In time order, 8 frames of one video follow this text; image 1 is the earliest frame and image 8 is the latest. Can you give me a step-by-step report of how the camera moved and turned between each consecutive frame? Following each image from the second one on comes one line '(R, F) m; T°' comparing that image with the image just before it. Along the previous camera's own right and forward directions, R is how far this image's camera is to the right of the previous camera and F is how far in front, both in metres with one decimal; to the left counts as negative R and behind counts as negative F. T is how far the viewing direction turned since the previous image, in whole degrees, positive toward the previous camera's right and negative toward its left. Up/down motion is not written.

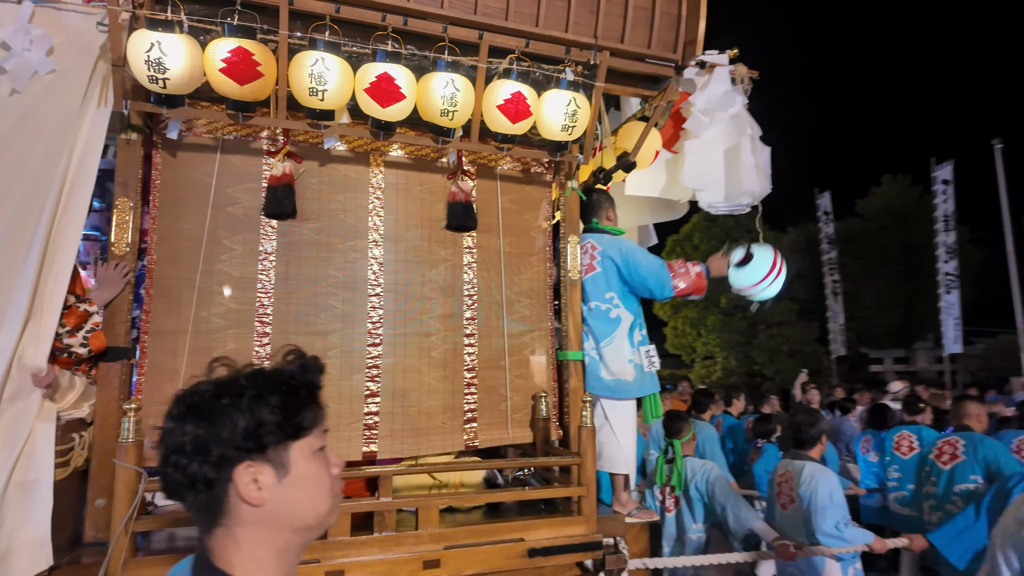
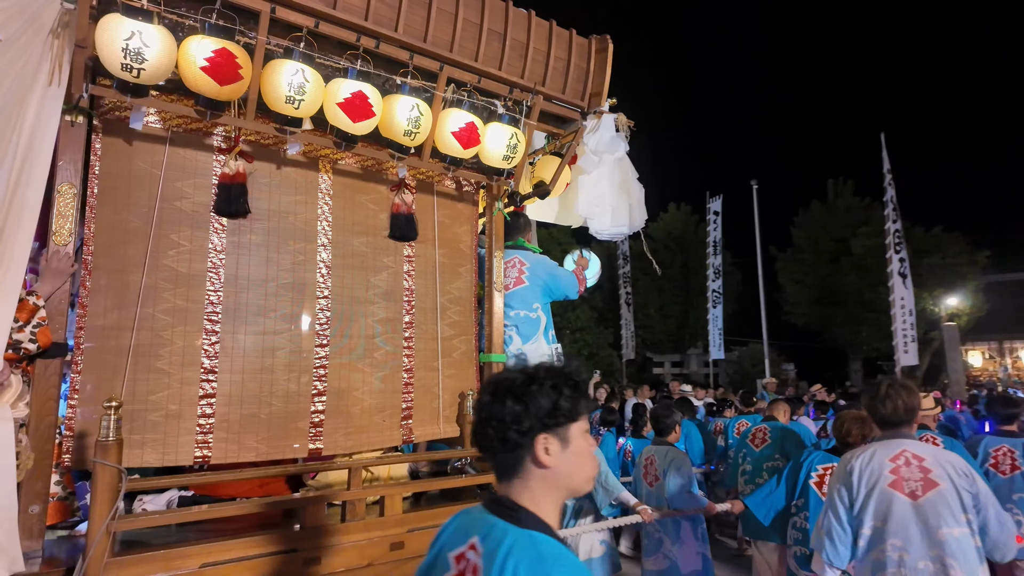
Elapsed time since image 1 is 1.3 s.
(-0.8, -0.3) m; +17°
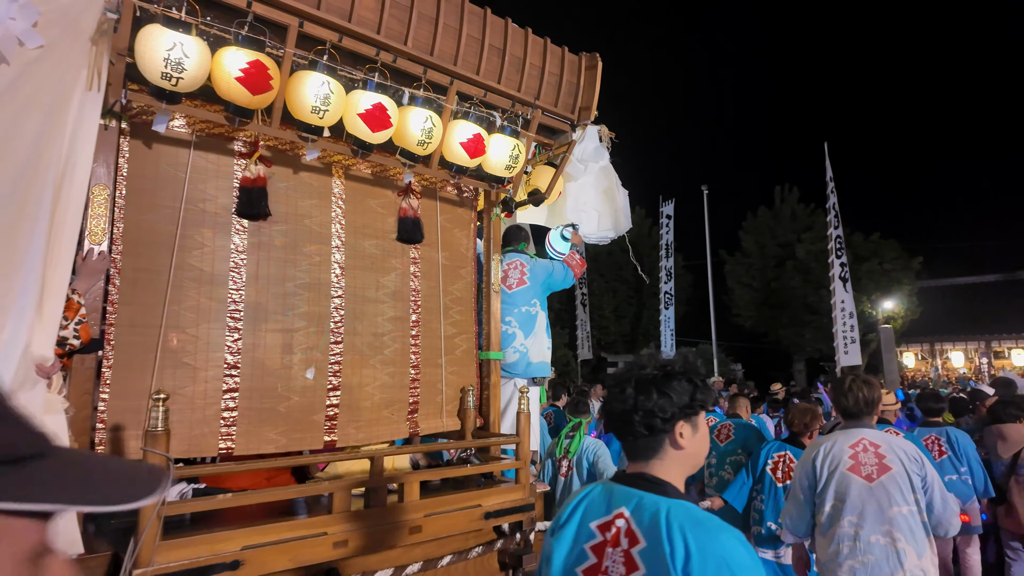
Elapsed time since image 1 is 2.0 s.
(-0.3, -0.3) m; +4°
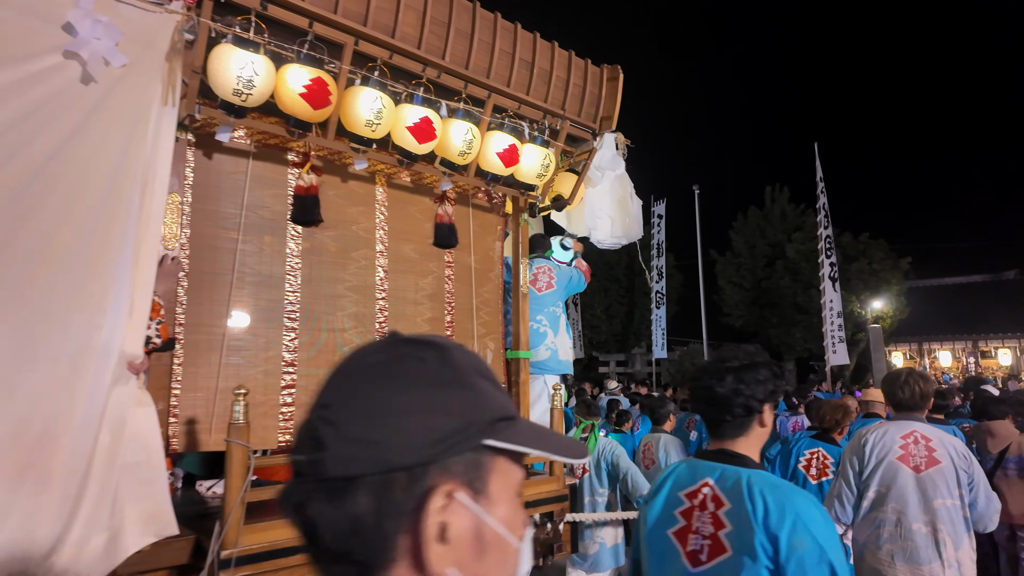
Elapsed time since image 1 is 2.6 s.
(-0.3, -0.2) m; +1°
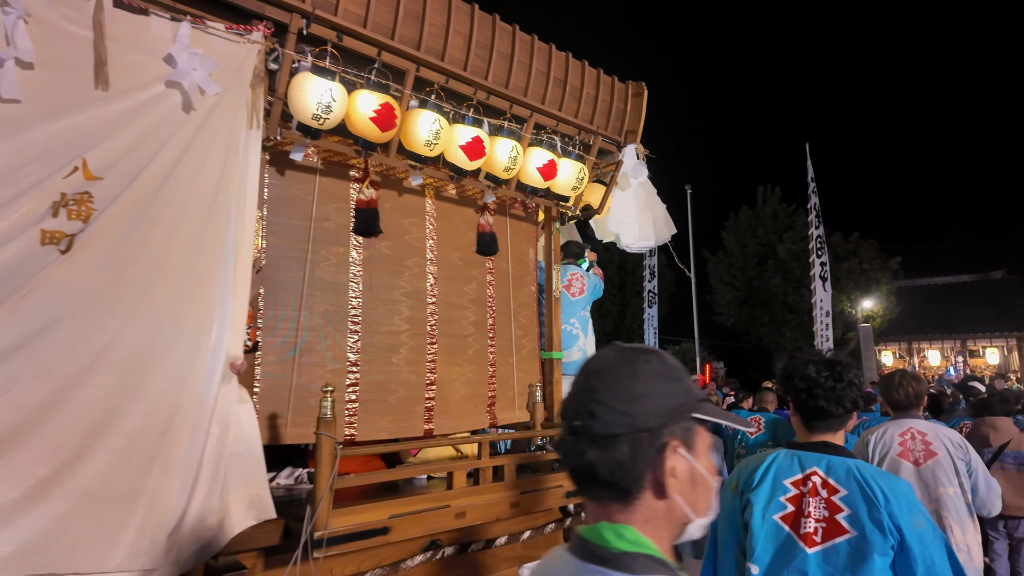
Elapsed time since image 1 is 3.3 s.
(-0.4, -0.3) m; +1°
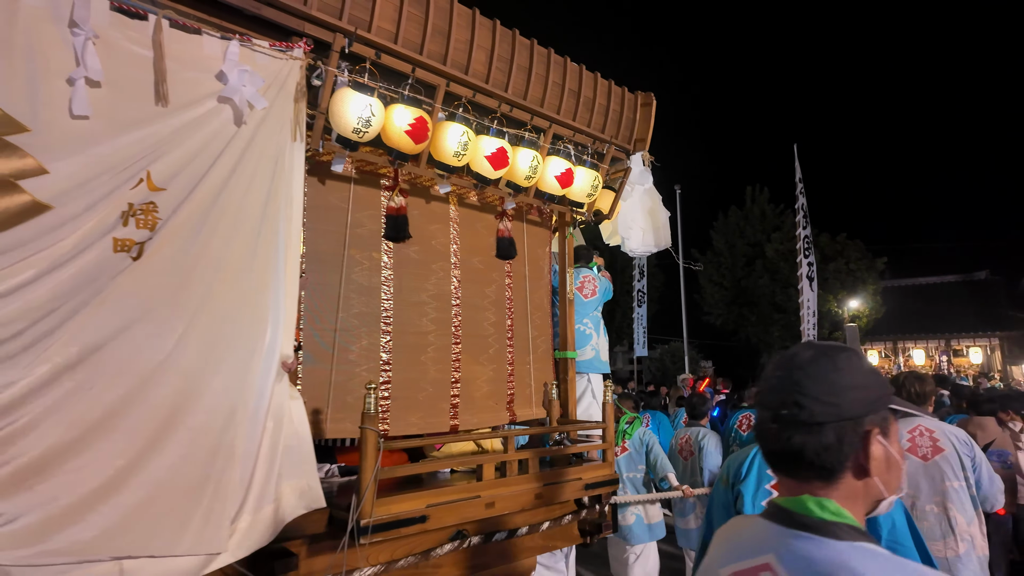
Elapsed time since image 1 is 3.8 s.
(-0.2, -0.2) m; +1°
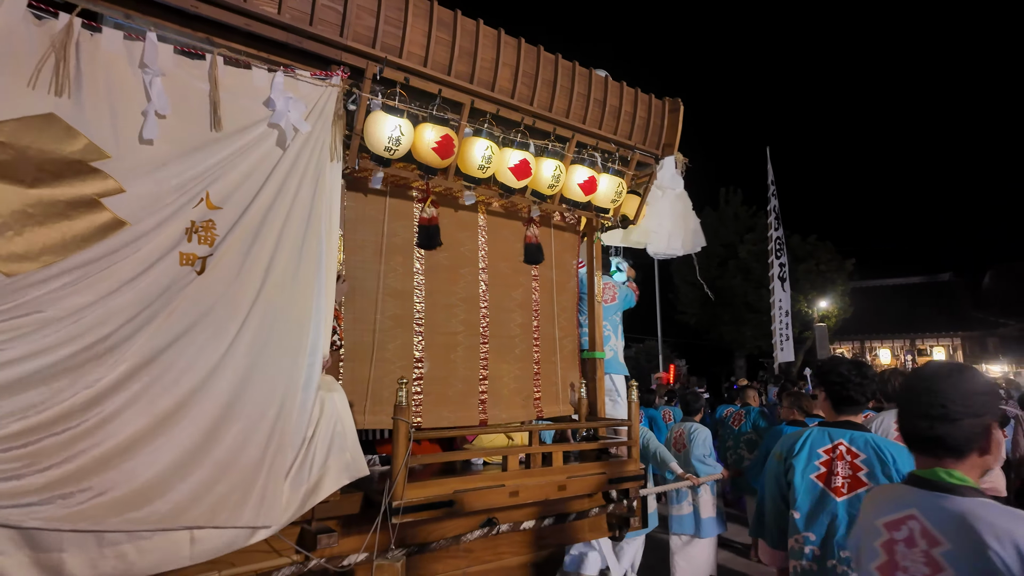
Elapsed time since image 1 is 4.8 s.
(-0.4, -0.2) m; +2°
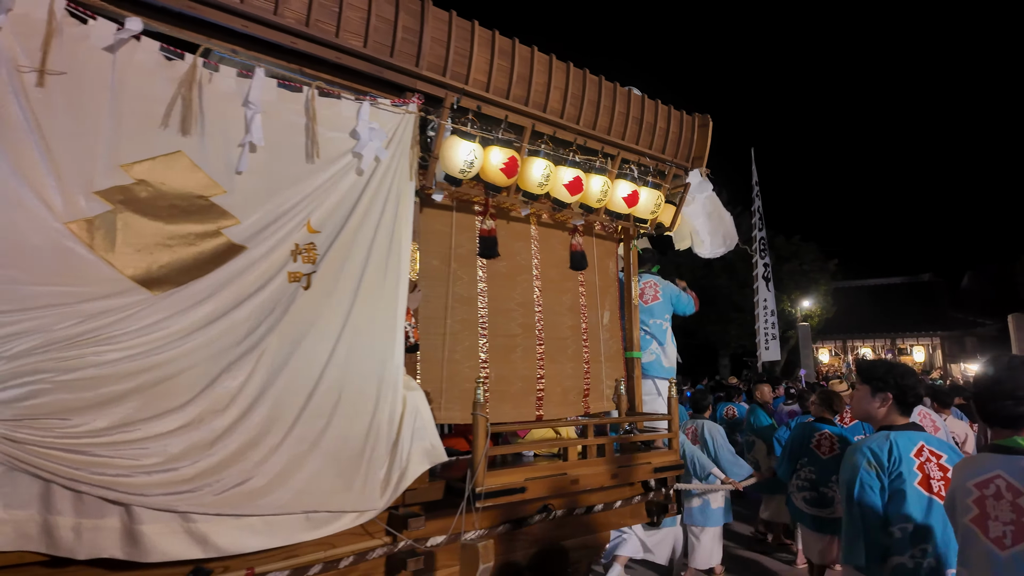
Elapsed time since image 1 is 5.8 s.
(-0.6, -0.4) m; +1°
